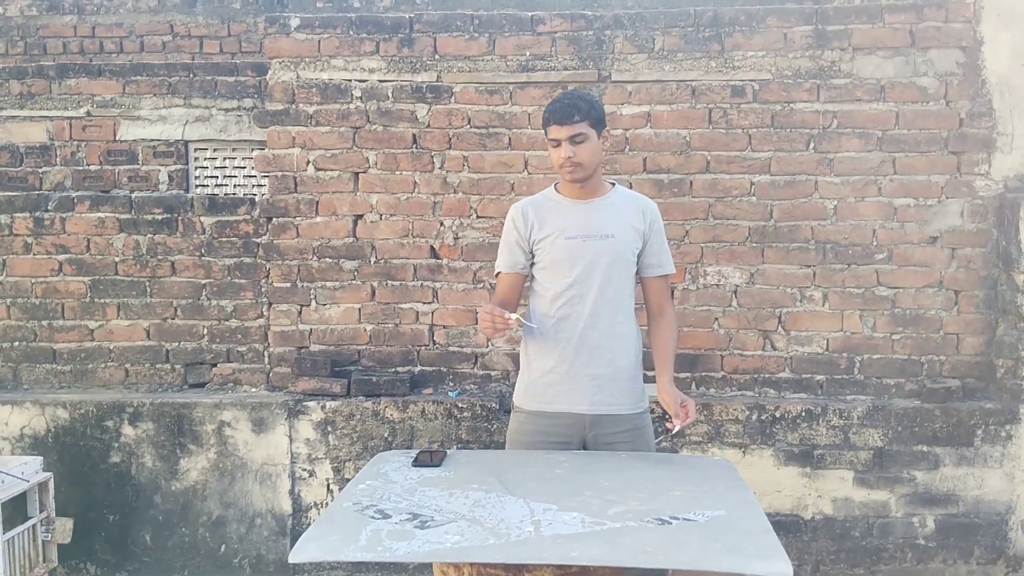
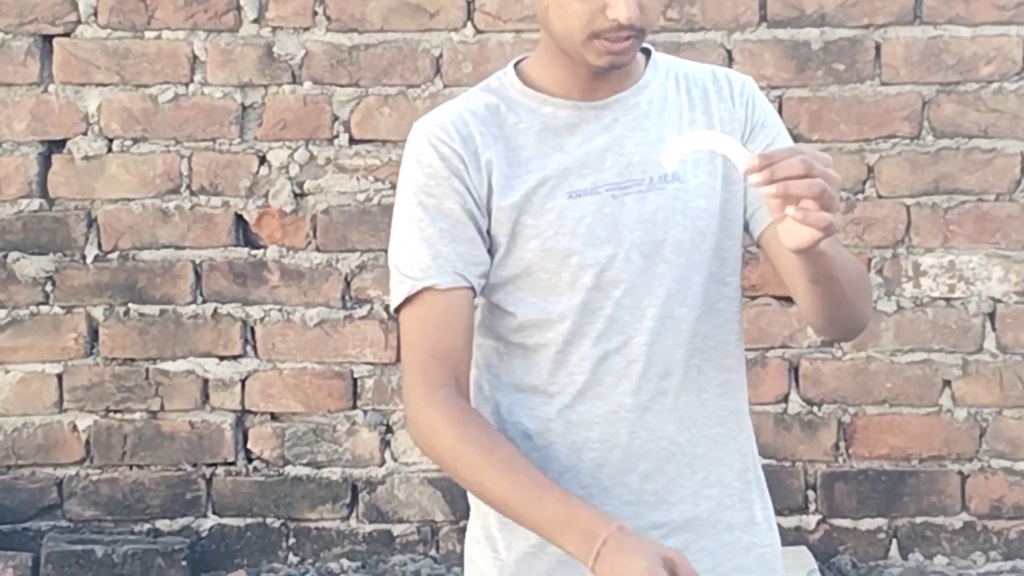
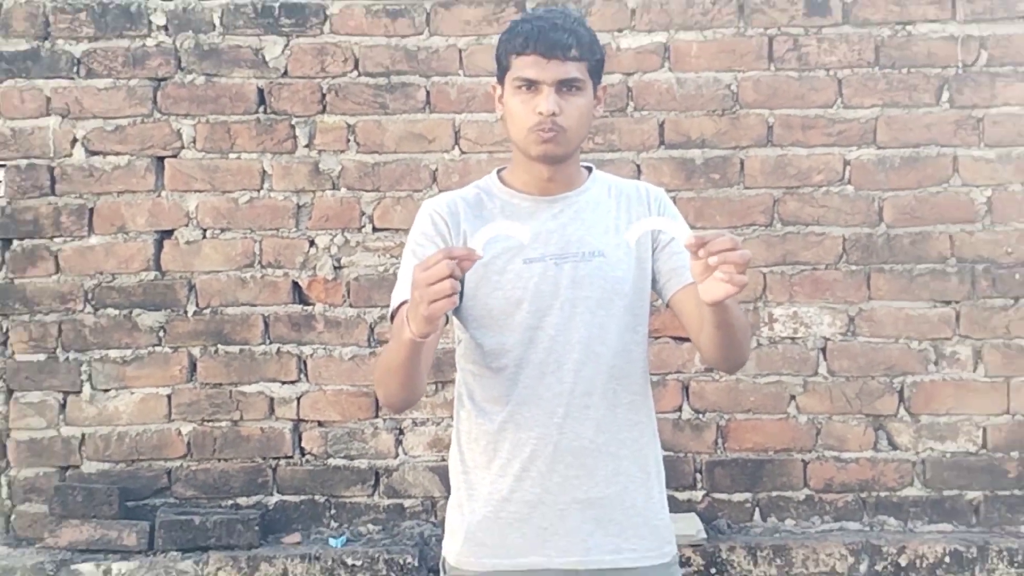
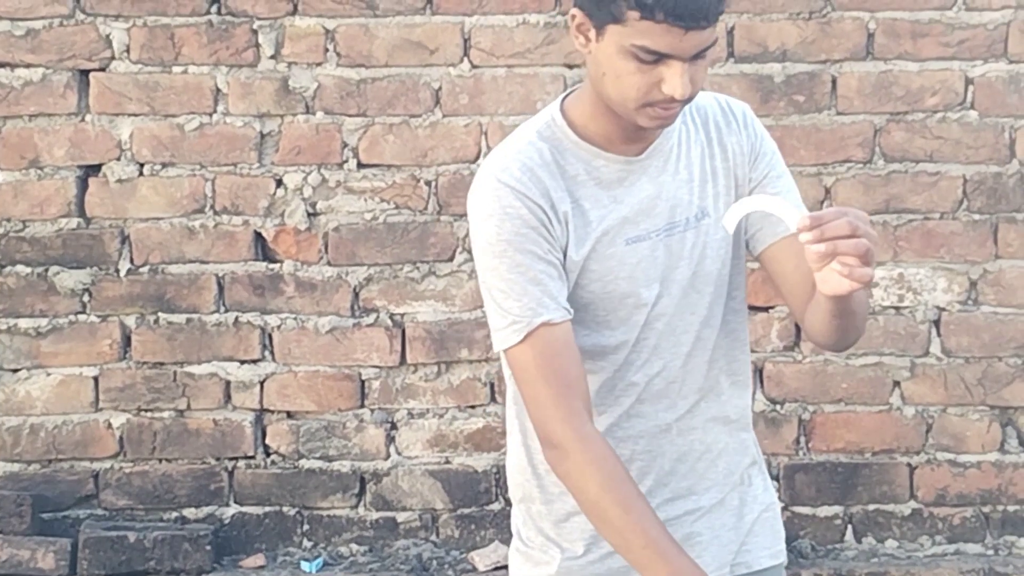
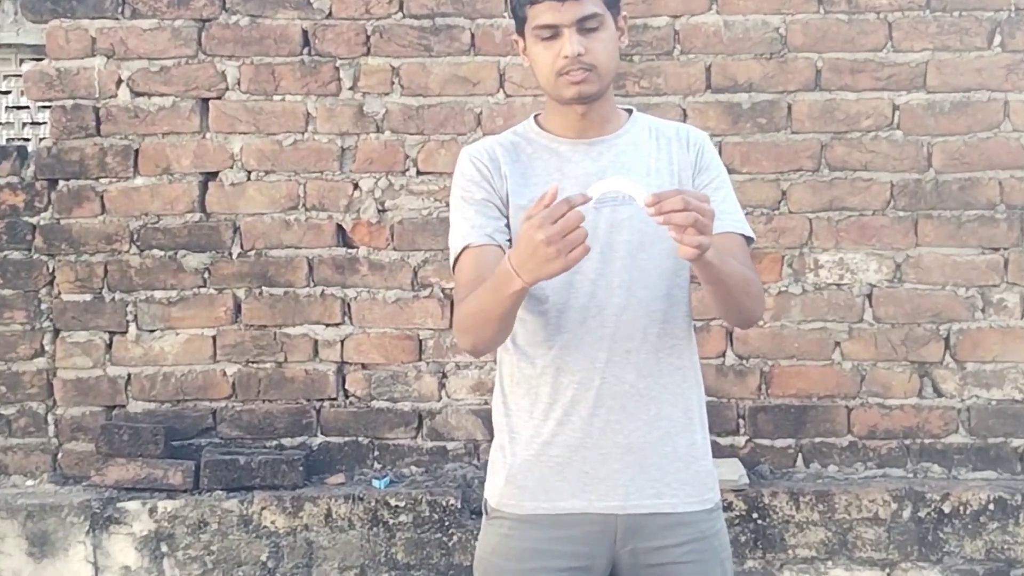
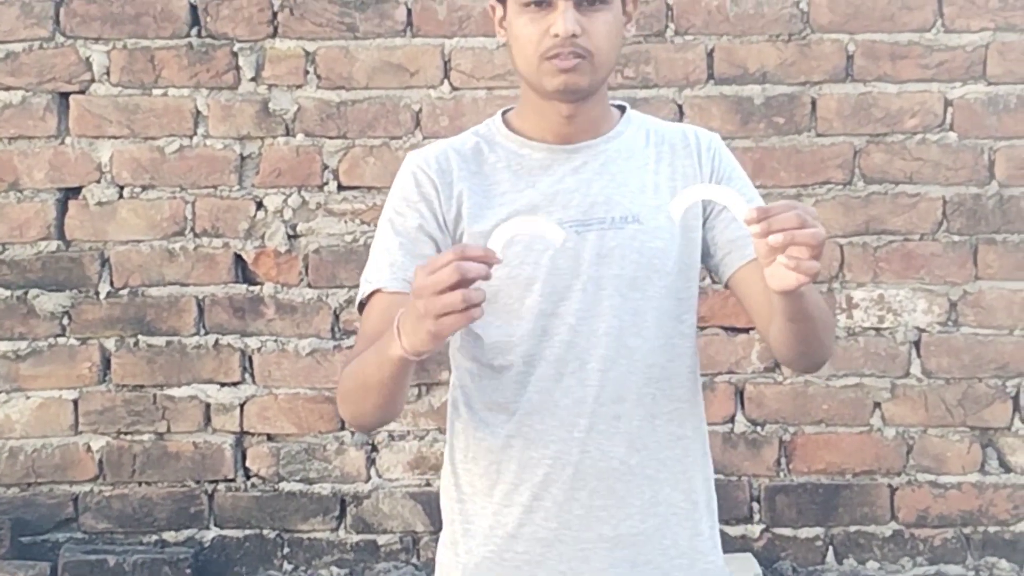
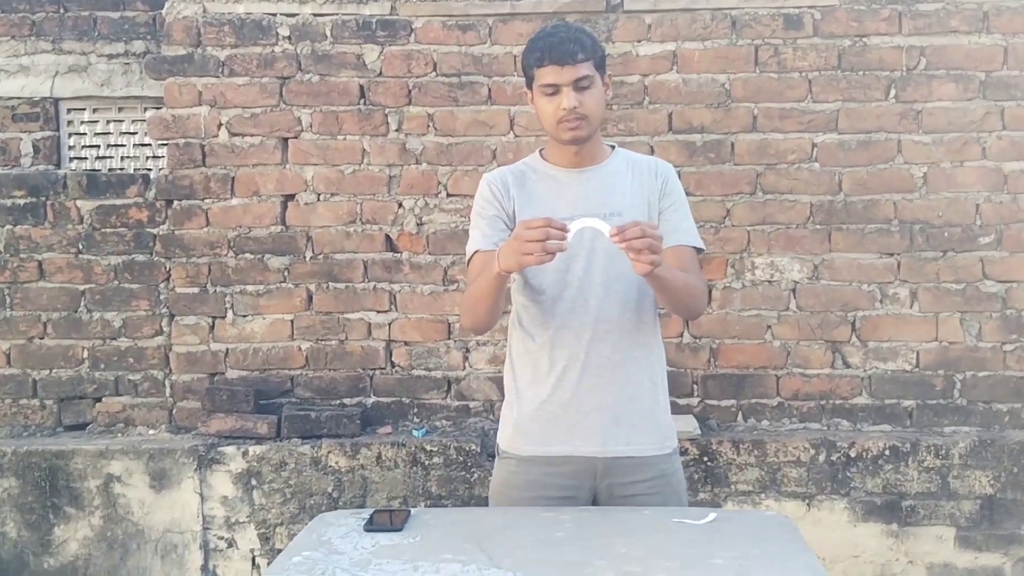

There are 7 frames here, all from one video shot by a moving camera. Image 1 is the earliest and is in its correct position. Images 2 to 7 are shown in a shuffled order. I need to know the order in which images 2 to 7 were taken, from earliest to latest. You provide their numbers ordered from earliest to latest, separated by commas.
7, 5, 2, 4, 6, 3
